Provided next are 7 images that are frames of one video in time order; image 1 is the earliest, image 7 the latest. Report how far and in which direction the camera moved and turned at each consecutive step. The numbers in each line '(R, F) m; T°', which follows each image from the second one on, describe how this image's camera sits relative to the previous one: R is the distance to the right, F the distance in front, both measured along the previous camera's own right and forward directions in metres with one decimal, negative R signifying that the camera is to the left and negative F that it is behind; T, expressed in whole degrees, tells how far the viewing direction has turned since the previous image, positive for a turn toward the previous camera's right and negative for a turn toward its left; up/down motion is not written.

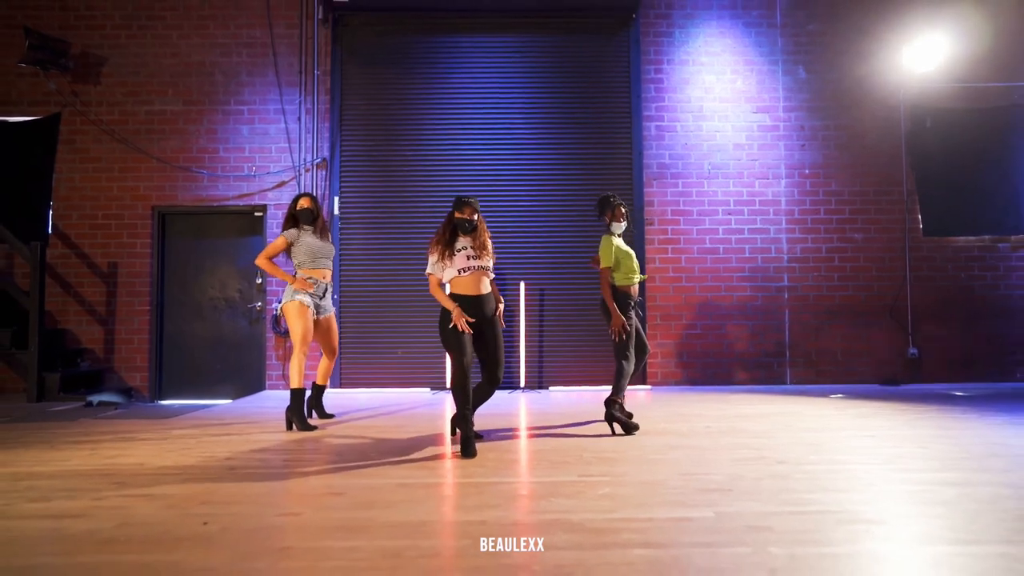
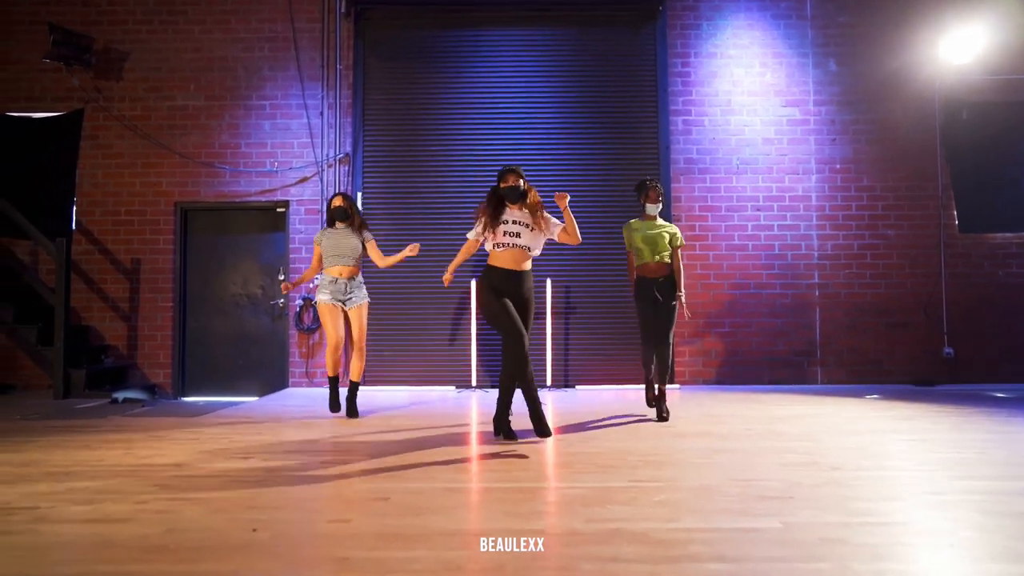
(-0.2, +0.1) m; -1°
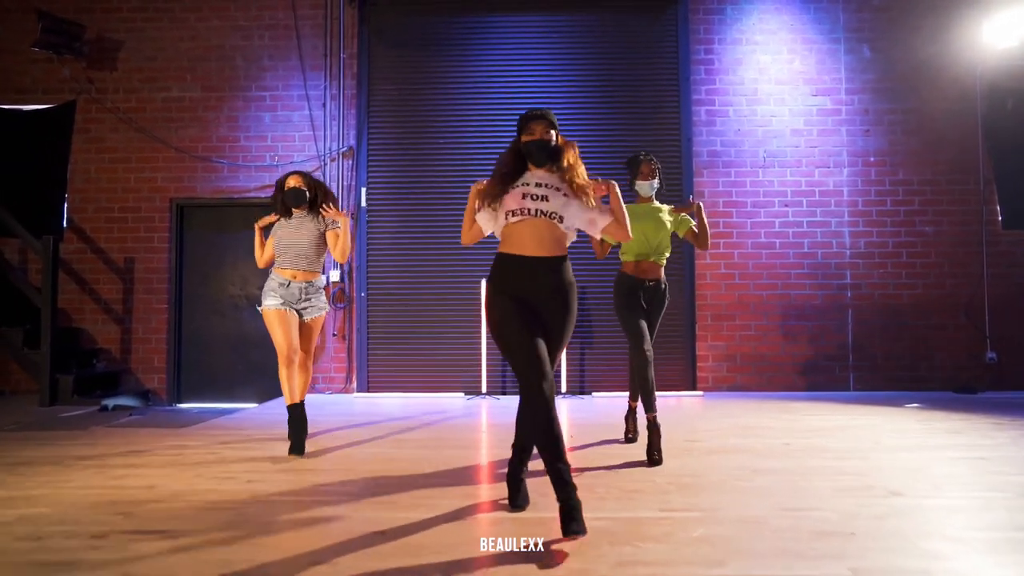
(0.0, +0.4) m; -1°
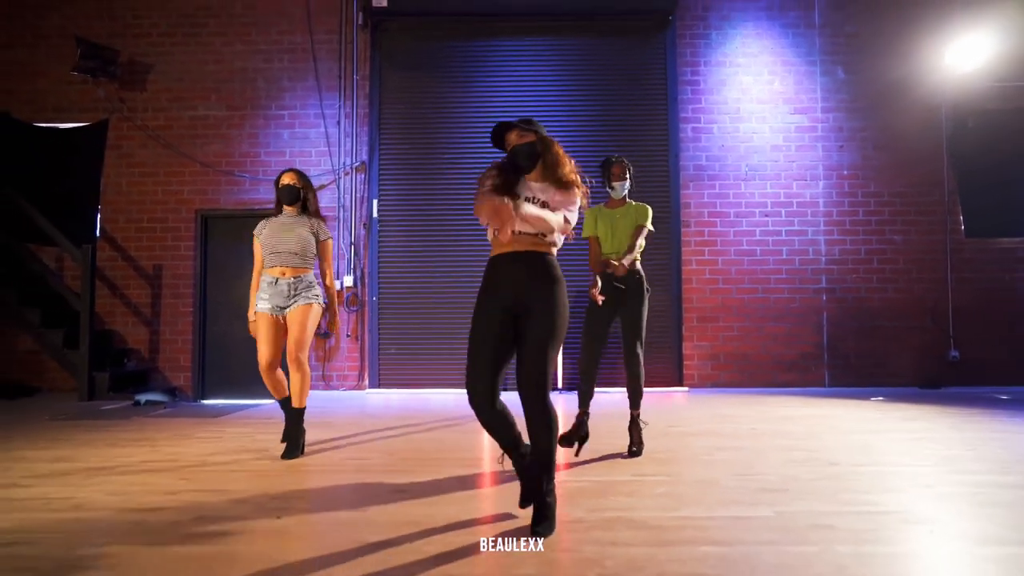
(0.0, -0.5) m; 0°
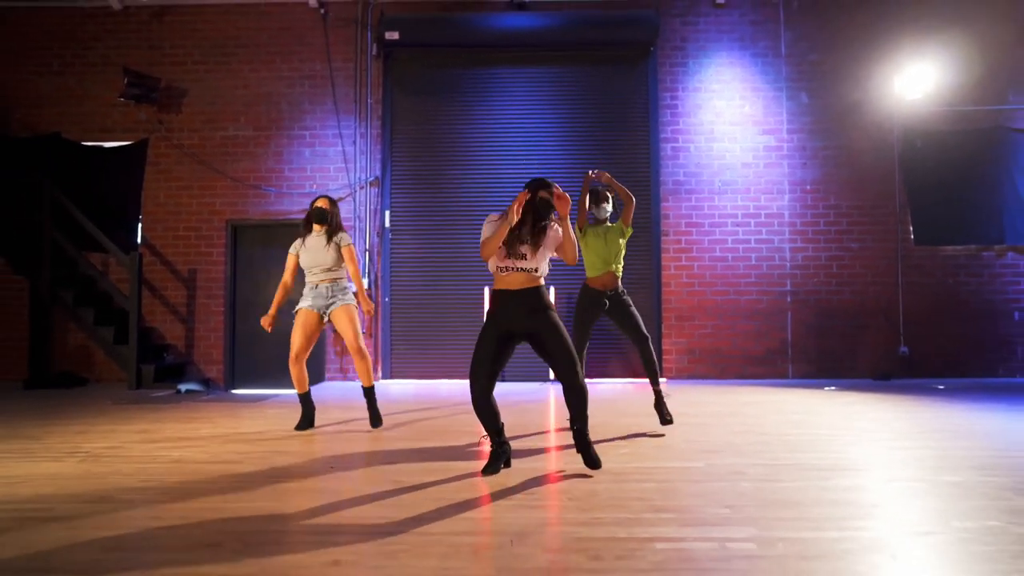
(0.0, -0.8) m; 0°
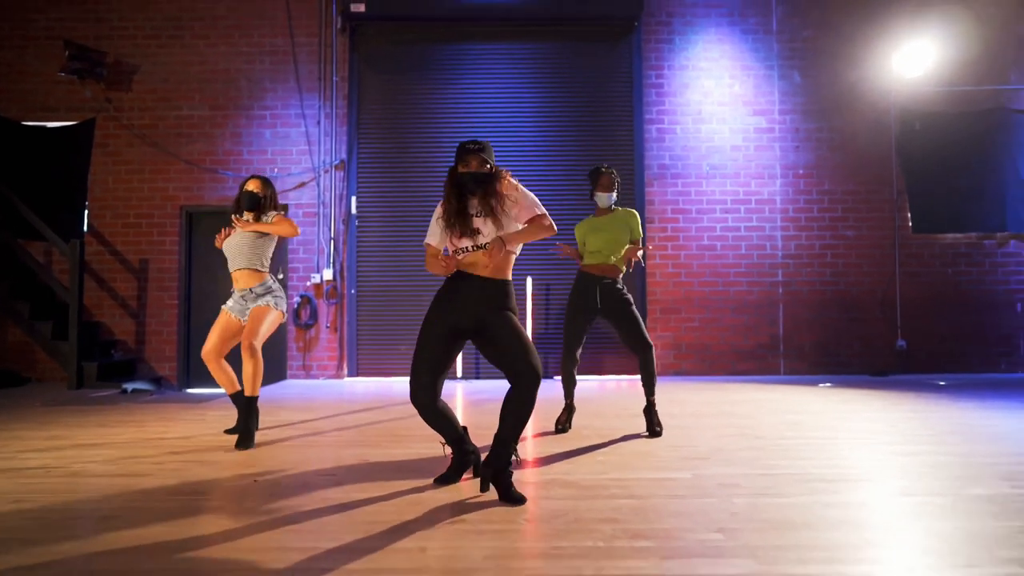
(+0.1, +0.5) m; +1°
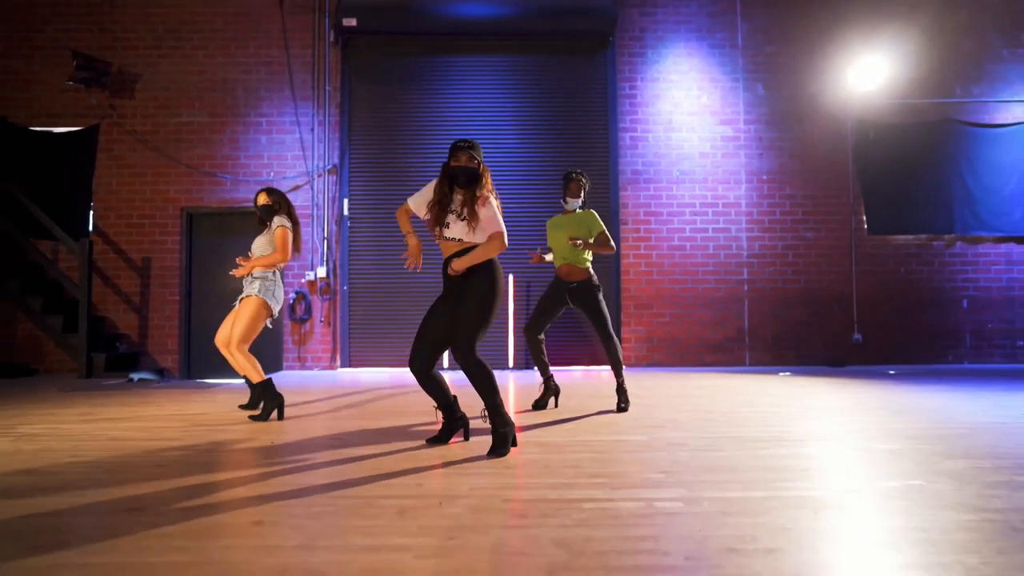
(0.0, -0.5) m; +1°
